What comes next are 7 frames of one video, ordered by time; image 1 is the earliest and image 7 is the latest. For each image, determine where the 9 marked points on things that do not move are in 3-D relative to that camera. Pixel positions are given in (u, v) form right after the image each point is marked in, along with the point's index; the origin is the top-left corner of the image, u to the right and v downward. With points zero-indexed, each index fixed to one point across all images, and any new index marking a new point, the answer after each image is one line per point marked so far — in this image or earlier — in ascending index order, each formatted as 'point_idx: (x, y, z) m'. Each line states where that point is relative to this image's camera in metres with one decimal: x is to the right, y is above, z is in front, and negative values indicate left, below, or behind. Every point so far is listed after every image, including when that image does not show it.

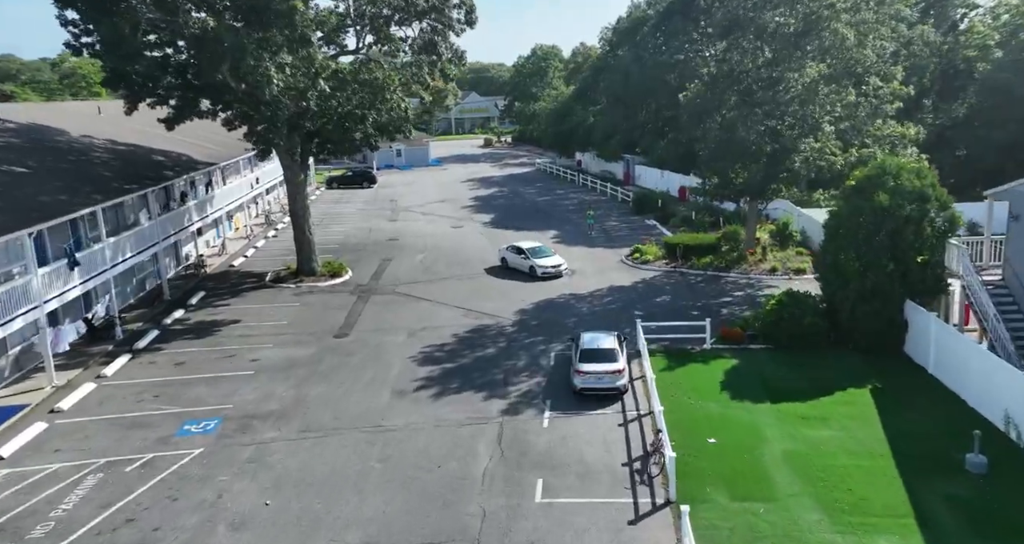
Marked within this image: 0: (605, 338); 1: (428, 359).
0: (+2.2, -1.6, +17.6) m
1: (-2.2, -2.3, +19.4) m
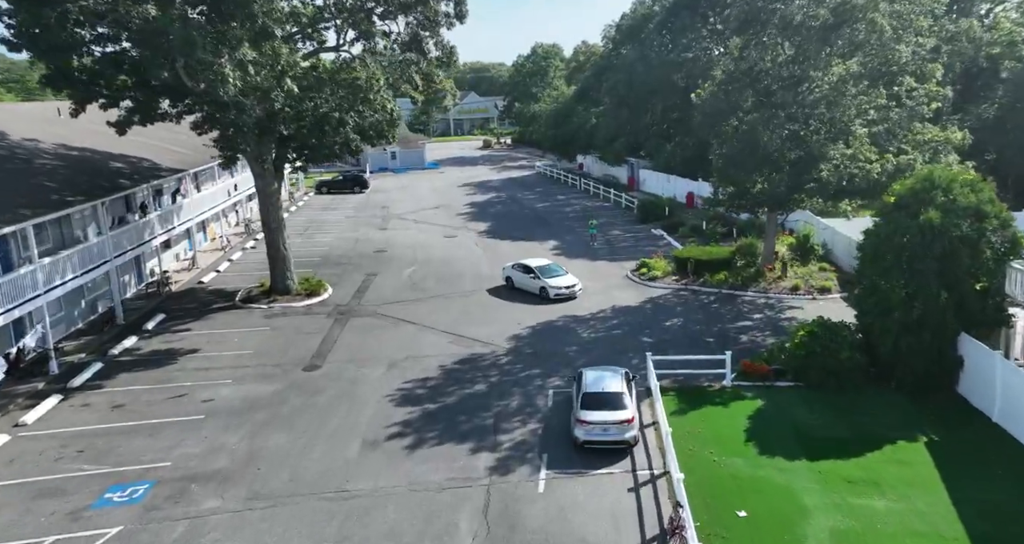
0: (+2.0, -2.2, +15.1) m
1: (-2.4, -2.9, +16.9) m
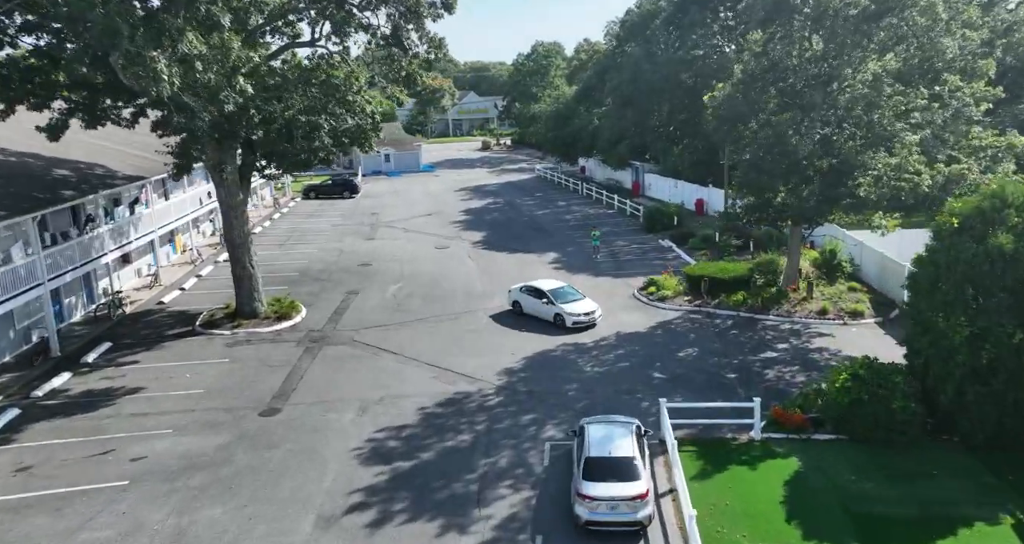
0: (+1.8, -2.8, +12.4) m
1: (-2.6, -3.5, +14.3) m
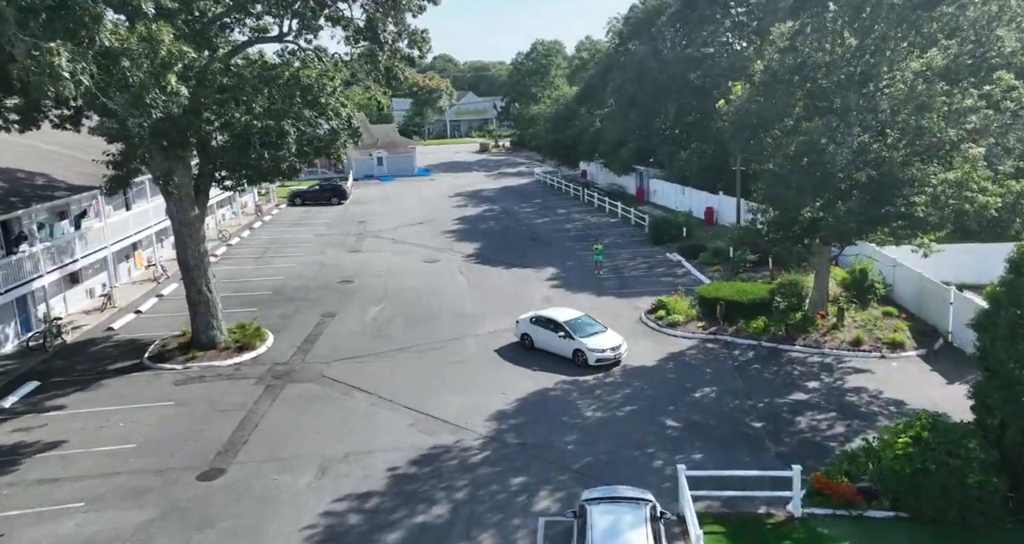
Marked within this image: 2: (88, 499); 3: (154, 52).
0: (+1.6, -3.5, +9.8) m
1: (-2.8, -4.1, +11.7) m
2: (-7.0, -3.8, +12.3) m
3: (-6.3, +3.9, +13.2) m
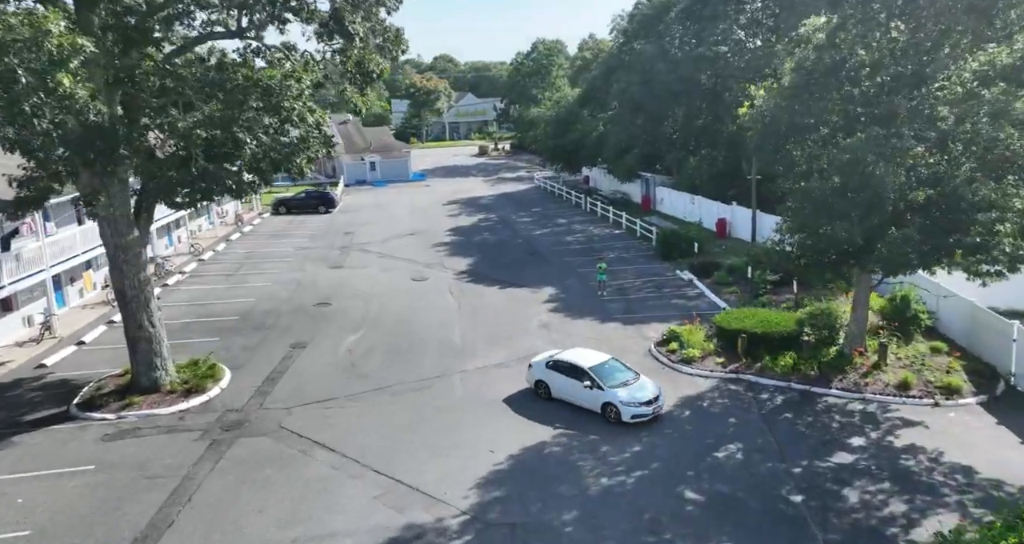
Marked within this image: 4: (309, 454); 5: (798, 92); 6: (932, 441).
0: (+1.3, -4.2, +7.1) m
1: (-3.0, -4.8, +9.0) m
2: (-7.2, -4.5, +9.6) m
3: (-6.5, +3.2, +10.5) m
4: (-4.0, -3.6, +14.7) m
5: (+6.4, +4.1, +16.5) m
6: (+8.2, -3.3, +14.5) m
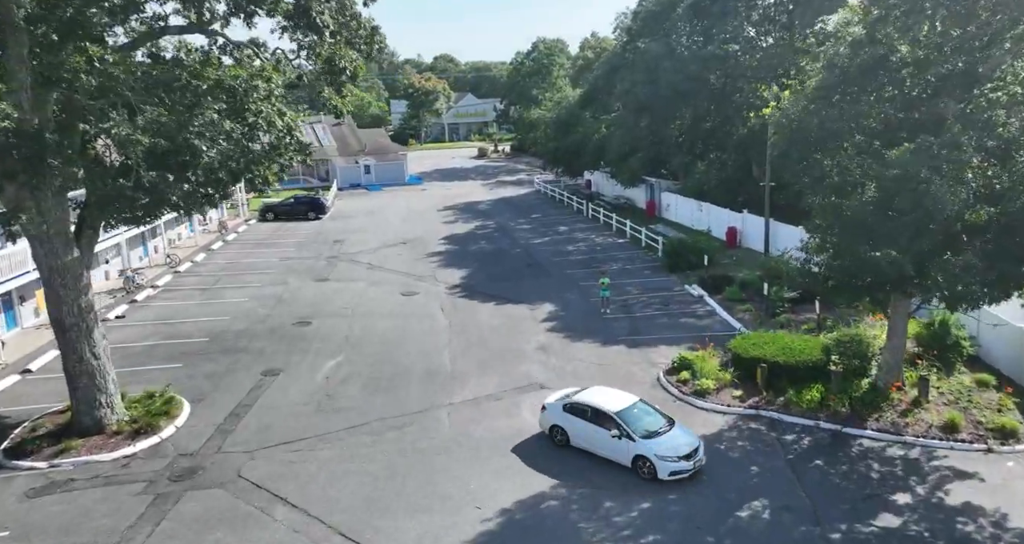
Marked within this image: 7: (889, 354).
0: (+1.1, -4.7, +5.1) m
1: (-3.2, -5.3, +7.0) m
2: (-7.4, -4.9, +7.6) m
3: (-6.7, +2.7, +8.5) m
4: (-4.2, -4.1, +12.7) m
5: (+6.2, +3.6, +14.4) m
6: (+8.0, -3.8, +12.5) m
7: (+8.1, -1.8, +15.9) m
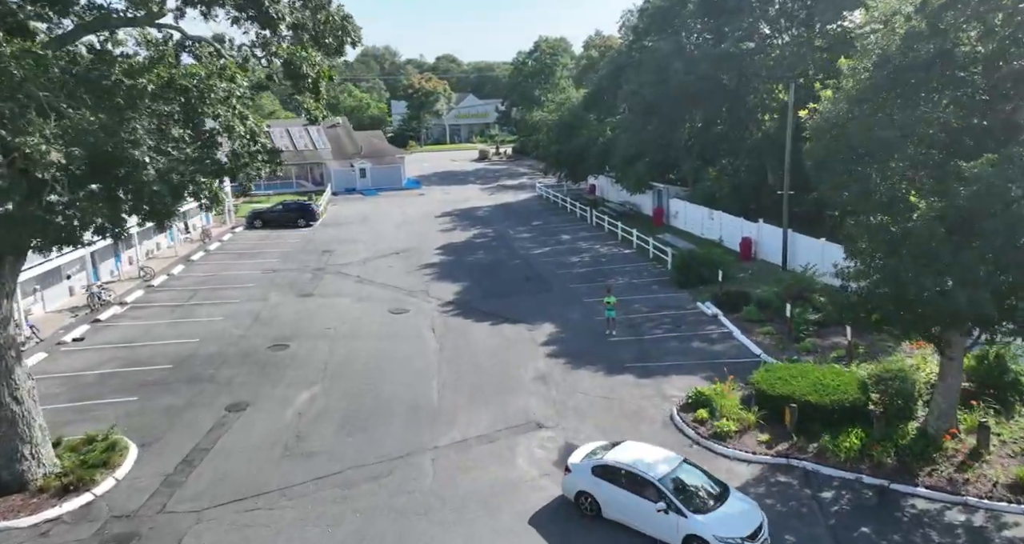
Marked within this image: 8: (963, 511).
0: (+0.9, -5.2, +2.9) m
1: (-3.4, -5.8, +4.9) m
2: (-7.6, -5.5, +5.4) m
3: (-6.8, +2.2, +6.4) m
4: (-4.4, -4.6, +10.6) m
5: (+6.1, +3.1, +12.3) m
6: (+7.9, -4.4, +10.3) m
7: (+7.9, -2.3, +13.8) m
8: (+7.4, -3.9, +12.2) m
